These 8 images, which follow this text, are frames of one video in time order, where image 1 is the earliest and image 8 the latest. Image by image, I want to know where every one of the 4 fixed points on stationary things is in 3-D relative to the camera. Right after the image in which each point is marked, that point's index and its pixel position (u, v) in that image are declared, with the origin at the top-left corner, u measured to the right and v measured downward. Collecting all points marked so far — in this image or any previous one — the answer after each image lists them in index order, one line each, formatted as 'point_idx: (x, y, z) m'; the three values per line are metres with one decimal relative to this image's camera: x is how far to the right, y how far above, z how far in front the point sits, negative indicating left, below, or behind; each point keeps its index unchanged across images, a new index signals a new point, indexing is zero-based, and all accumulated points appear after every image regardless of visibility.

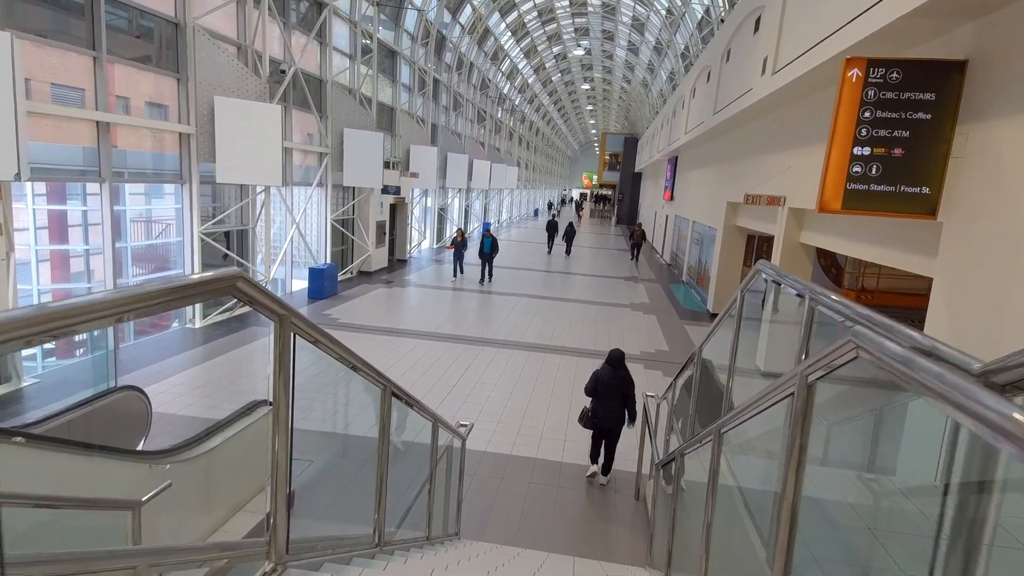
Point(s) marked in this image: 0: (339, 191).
0: (-4.2, +2.3, +13.6) m
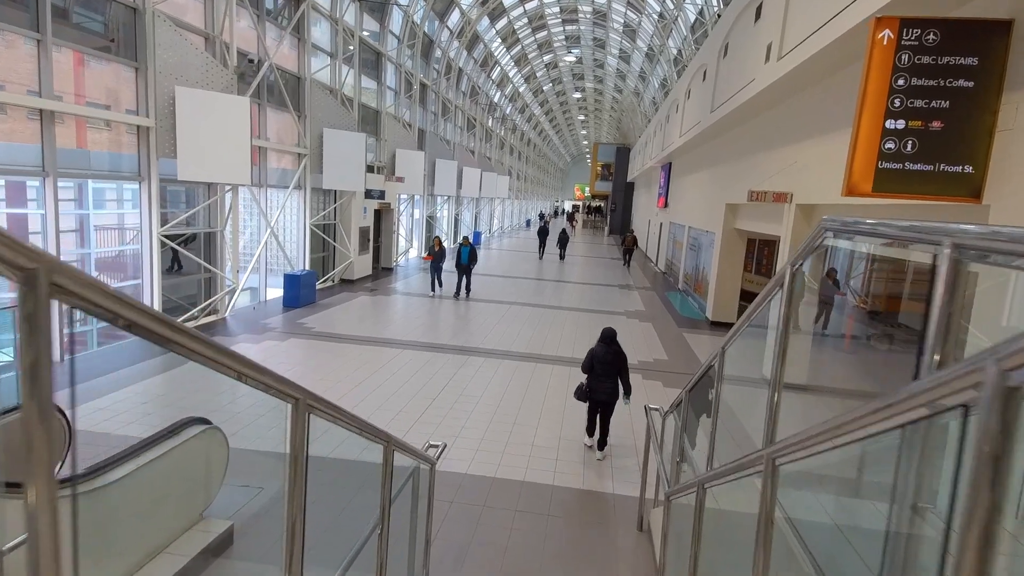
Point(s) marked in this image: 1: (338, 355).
0: (-4.4, +2.1, +13.0) m
1: (-2.7, -1.0, +8.6) m
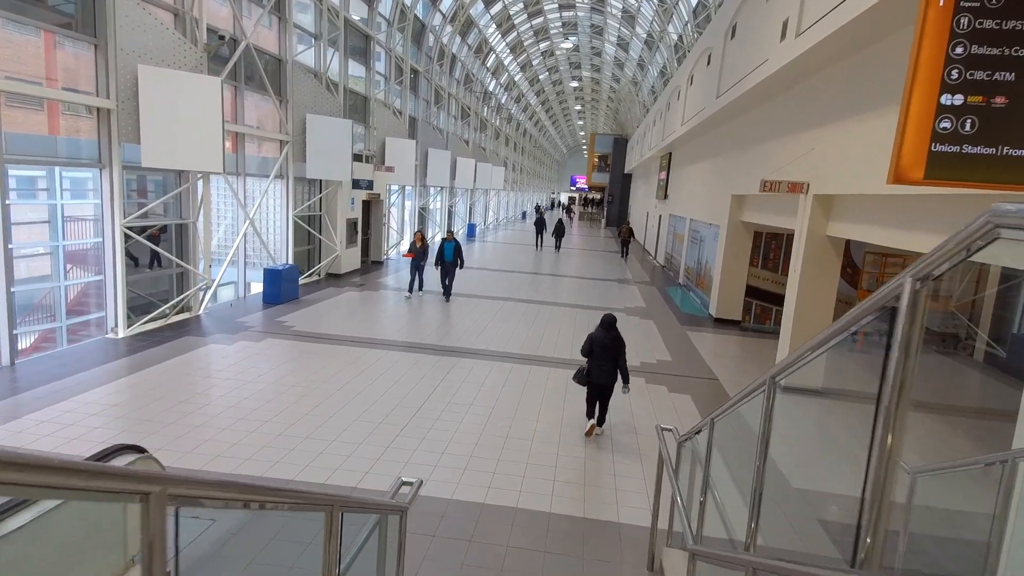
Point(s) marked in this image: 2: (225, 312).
0: (-4.5, +2.2, +12.3) m
1: (-2.7, -0.9, +8.0) m
2: (-4.9, -0.4, +9.6) m
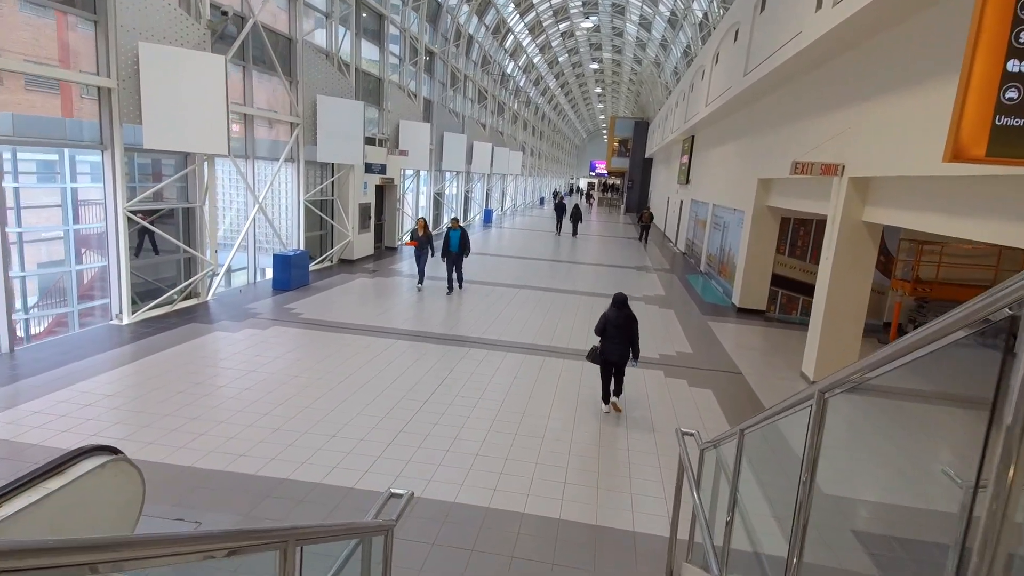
0: (-4.2, +2.5, +12.1) m
1: (-2.6, -0.8, +7.8) m
2: (-4.6, -0.2, +9.4) m
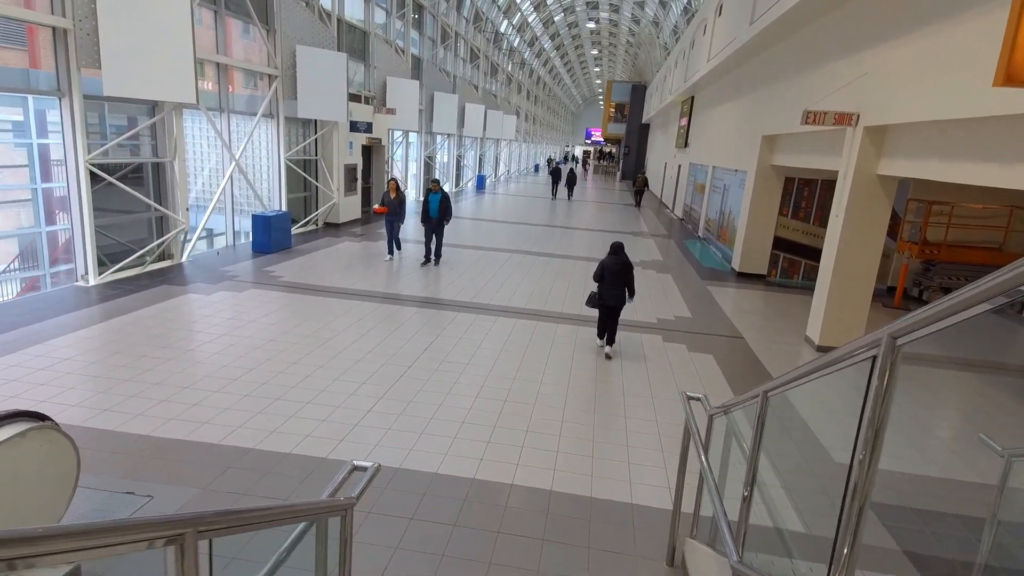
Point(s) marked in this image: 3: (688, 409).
0: (-4.3, +3.3, +11.5) m
1: (-2.7, -0.2, +7.4) m
2: (-4.8, +0.4, +9.0) m
3: (+1.0, -0.7, +3.1) m
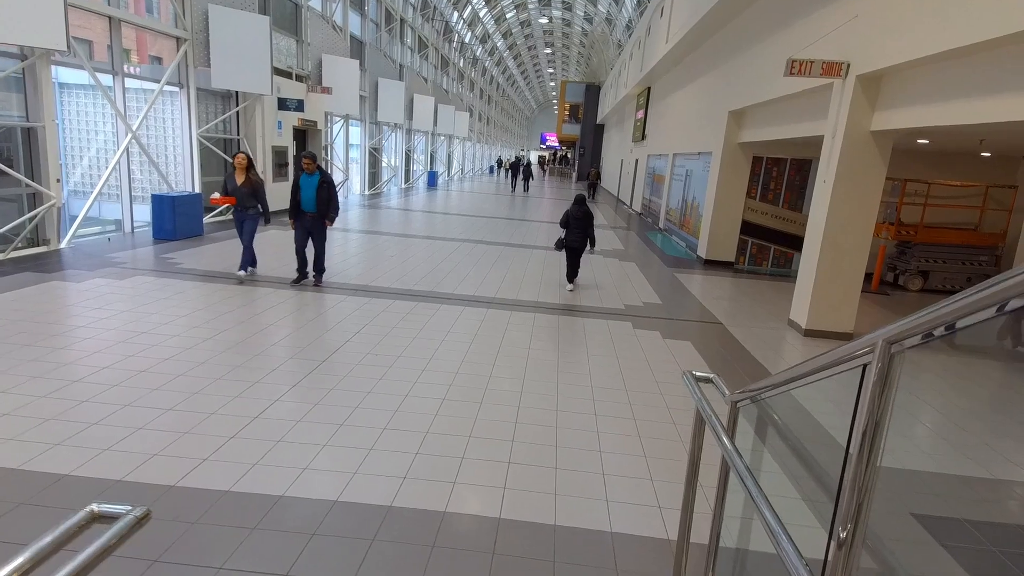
0: (-5.3, +3.3, +10.1) m
1: (-3.3, -0.1, +6.1) m
2: (-5.5, +0.5, +7.6) m
3: (+0.7, -0.4, +2.1) m
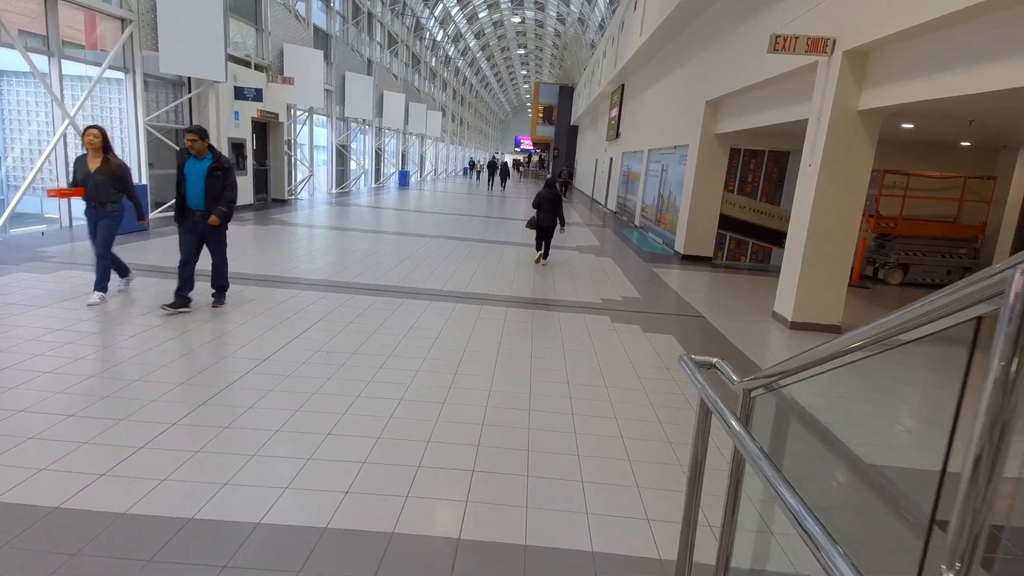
0: (-5.8, +3.3, +9.5) m
1: (-3.6, 0.0, +5.6) m
2: (-5.8, +0.5, +6.9) m
3: (+0.6, -0.3, +1.7) m
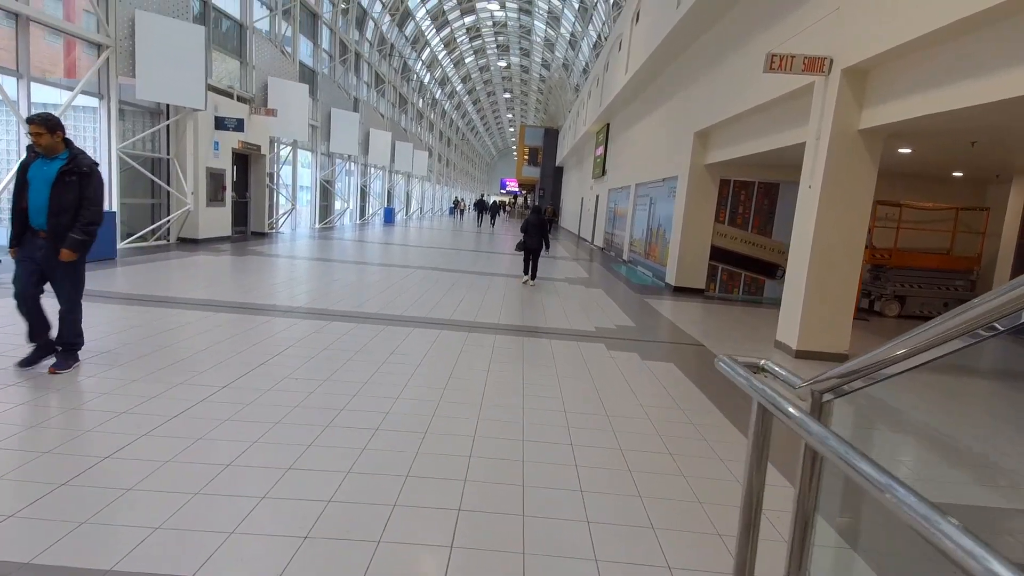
0: (-6.0, +2.8, +9.2) m
1: (-3.7, -0.3, +5.1) m
2: (-6.0, +0.2, +6.4) m
3: (+0.5, -0.3, +1.4) m
